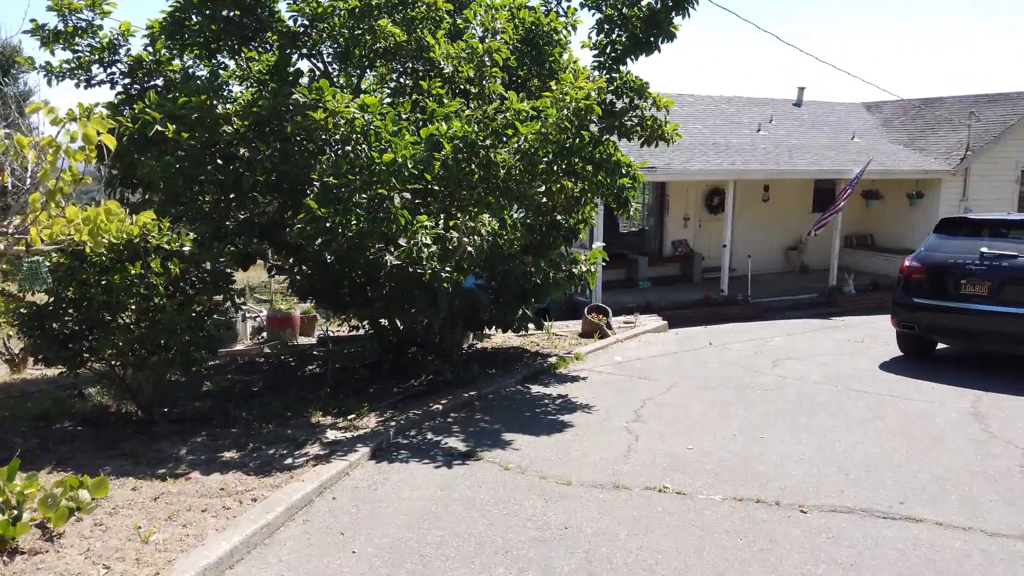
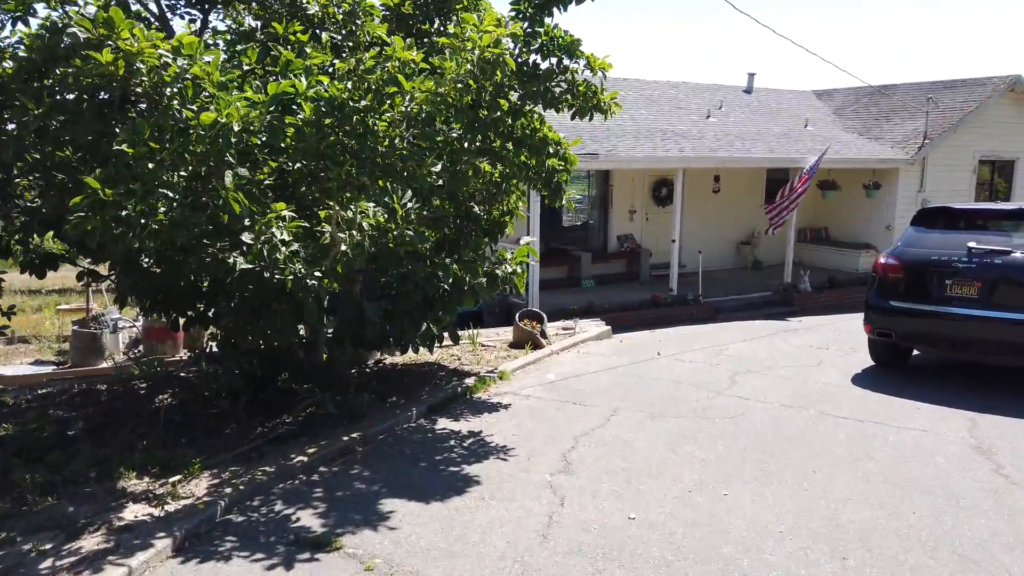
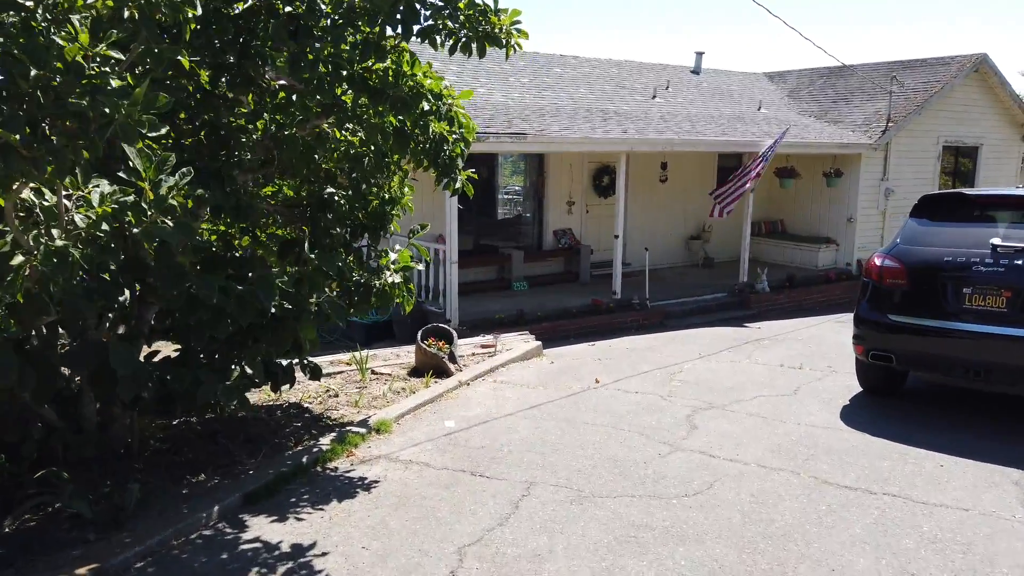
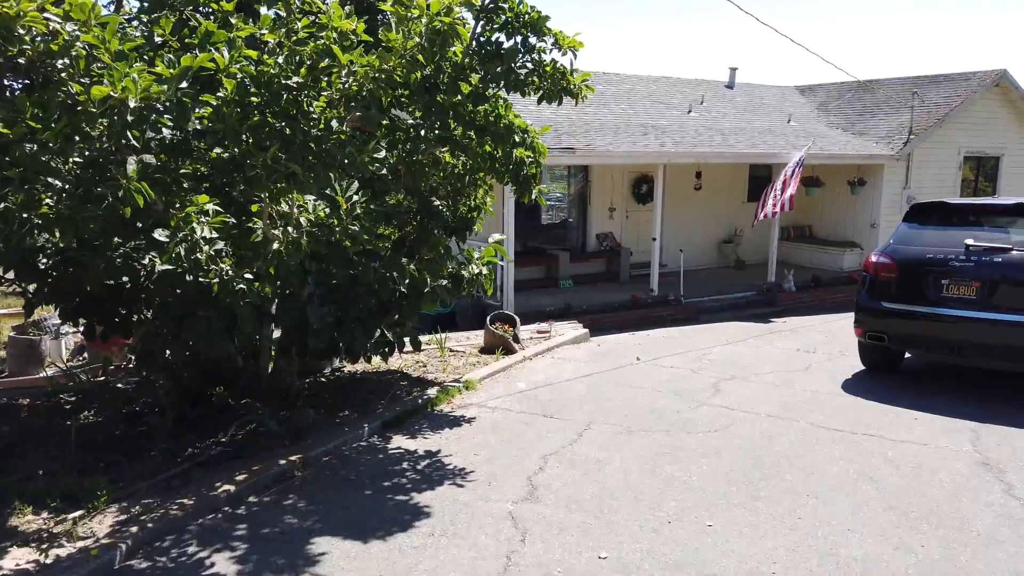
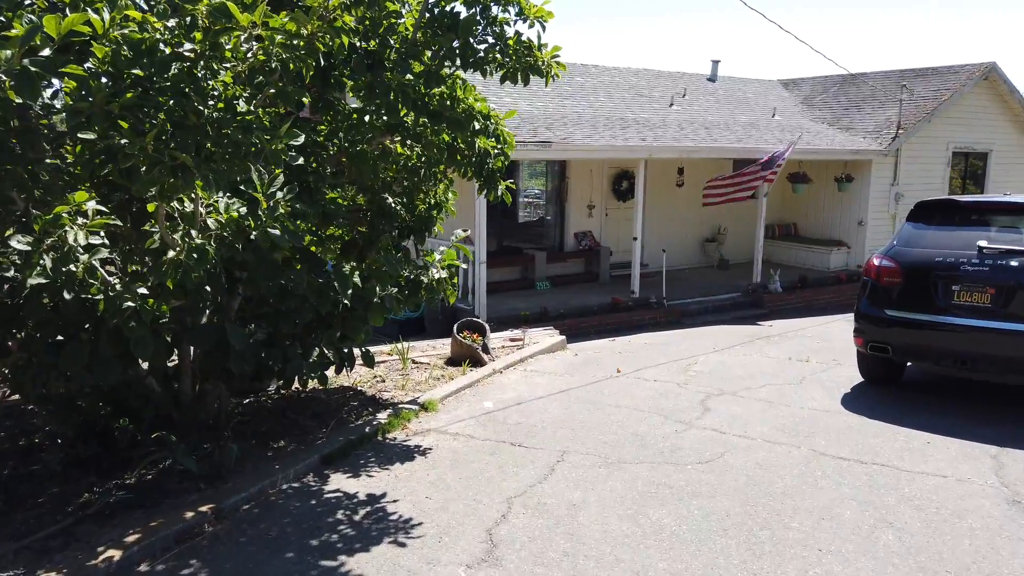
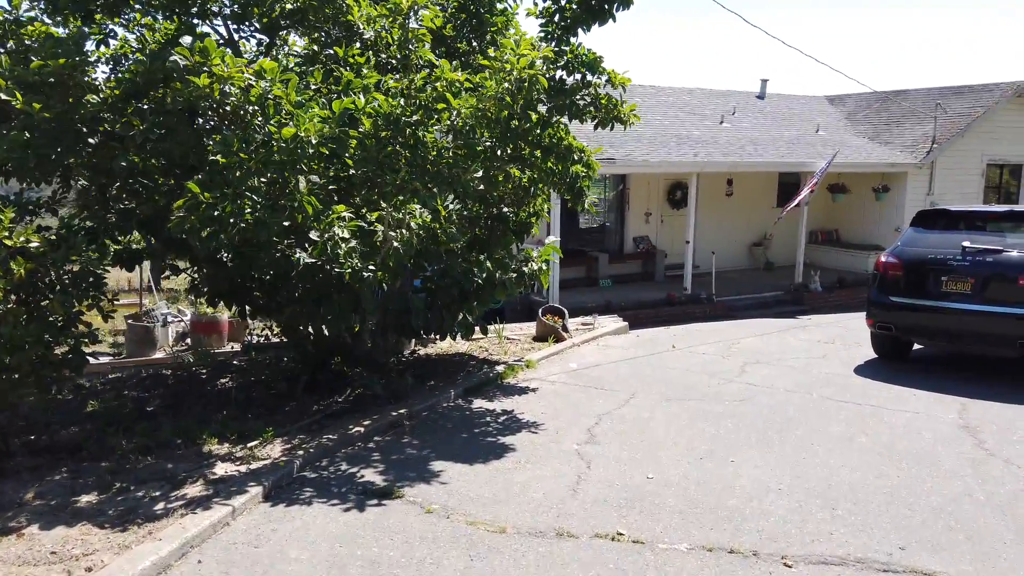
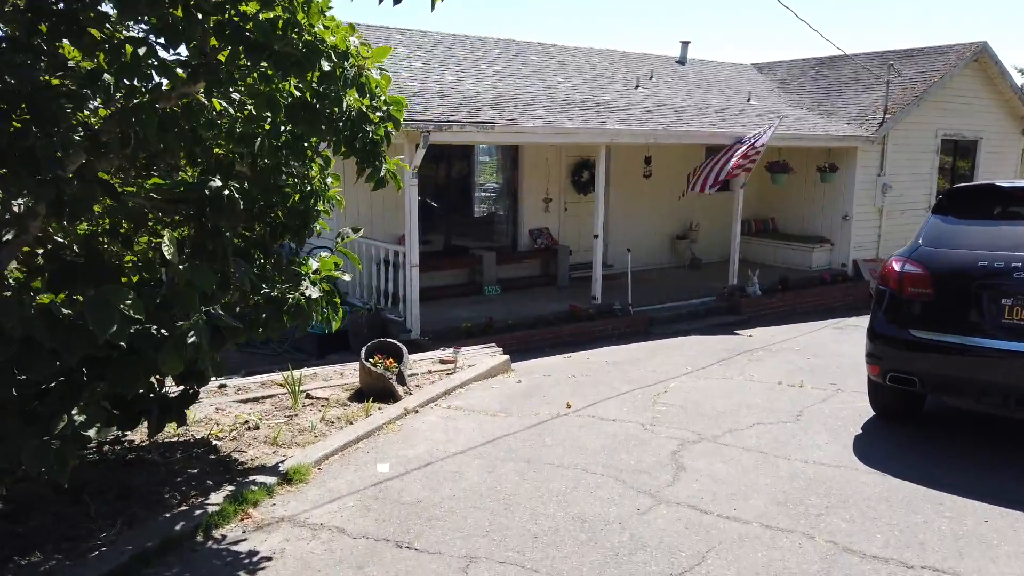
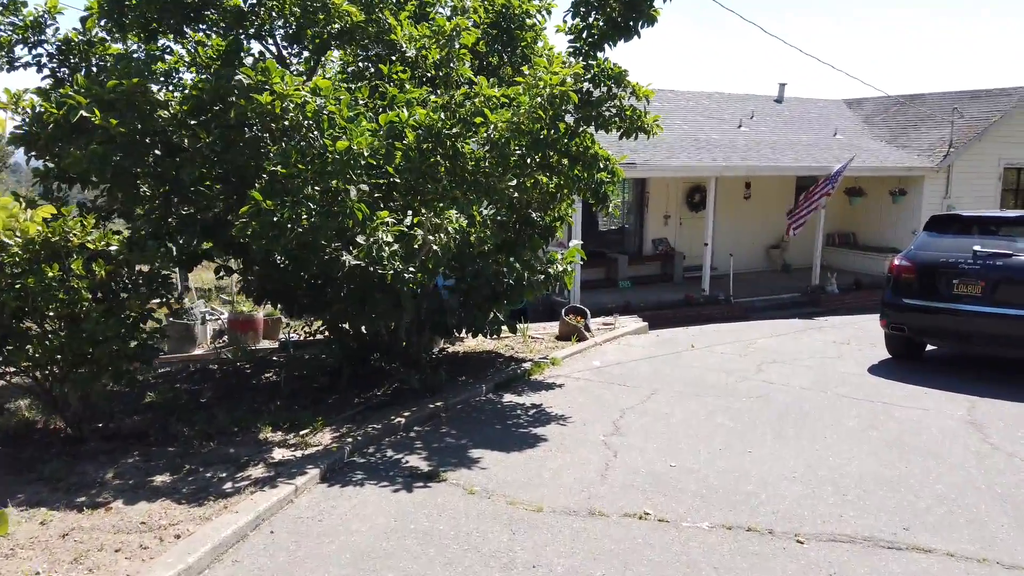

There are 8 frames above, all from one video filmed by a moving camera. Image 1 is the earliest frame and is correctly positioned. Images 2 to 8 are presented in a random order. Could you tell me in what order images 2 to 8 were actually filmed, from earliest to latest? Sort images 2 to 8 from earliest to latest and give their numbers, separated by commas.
8, 6, 2, 4, 5, 3, 7
